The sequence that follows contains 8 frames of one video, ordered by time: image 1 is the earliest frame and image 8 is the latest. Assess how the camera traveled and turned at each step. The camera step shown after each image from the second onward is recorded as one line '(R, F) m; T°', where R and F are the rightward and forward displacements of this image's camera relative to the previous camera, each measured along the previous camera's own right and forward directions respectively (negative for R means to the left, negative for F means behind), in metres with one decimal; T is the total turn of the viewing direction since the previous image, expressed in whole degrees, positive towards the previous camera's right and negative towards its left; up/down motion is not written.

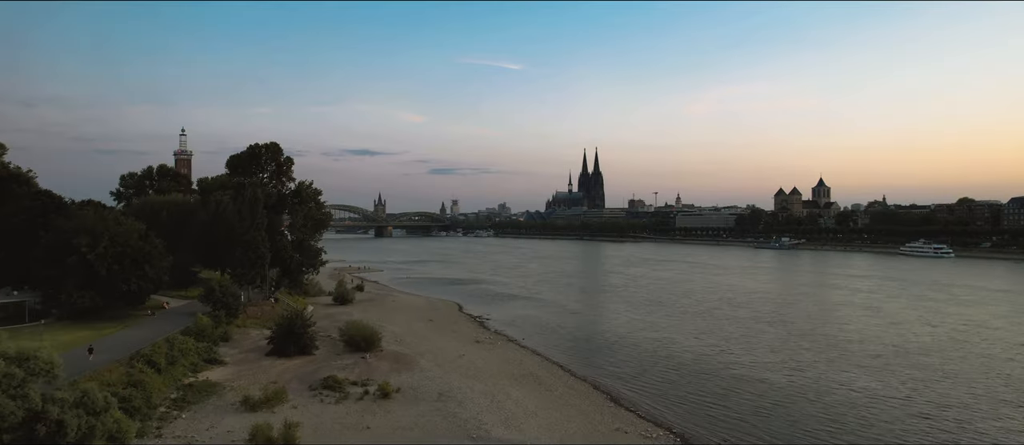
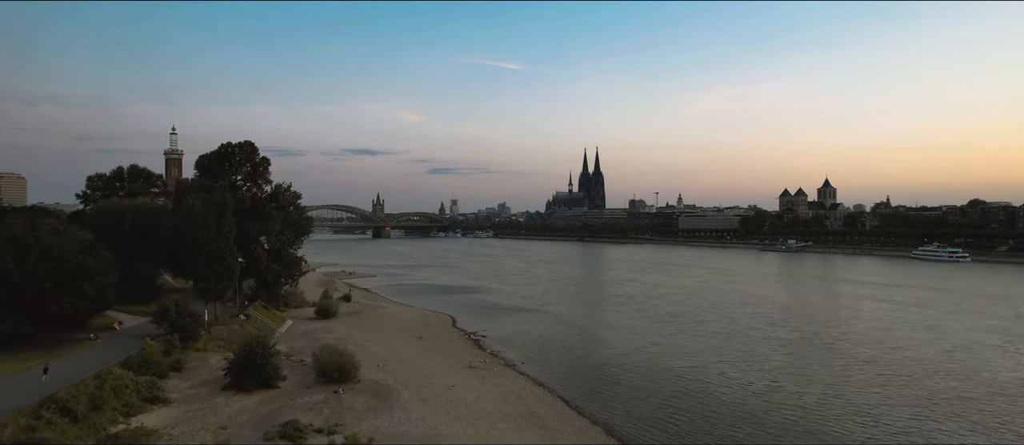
(0.0, +2.2) m; 0°
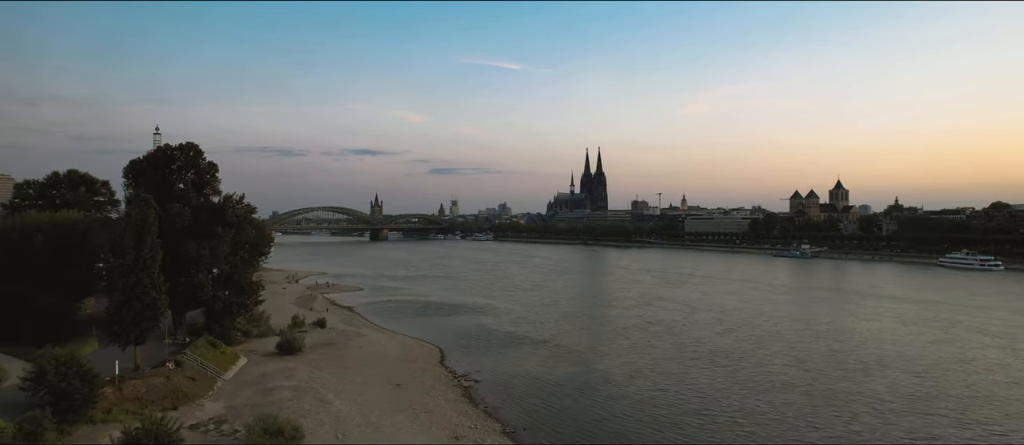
(0.0, +3.8) m; 0°
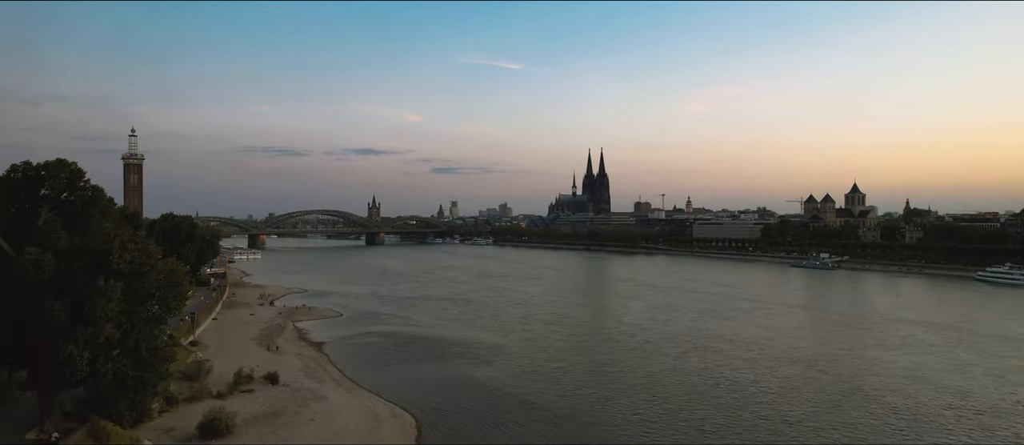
(+0.1, +4.9) m; 0°
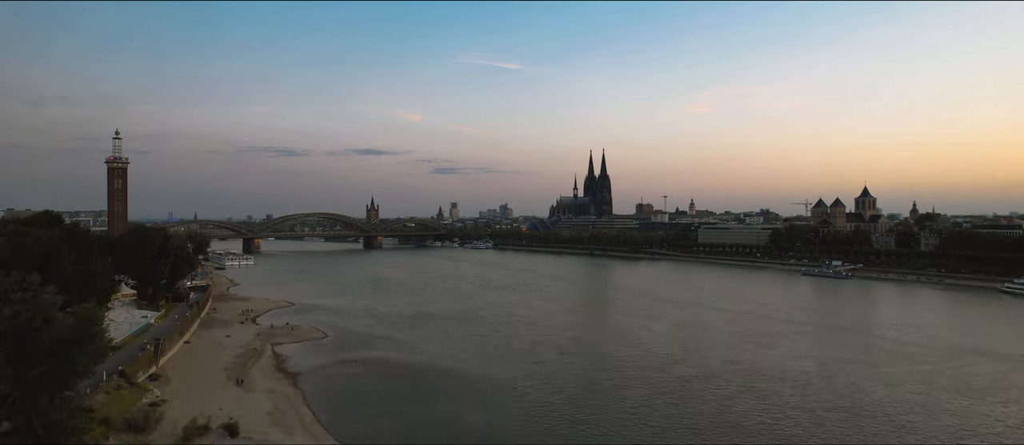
(0.0, +2.9) m; 0°
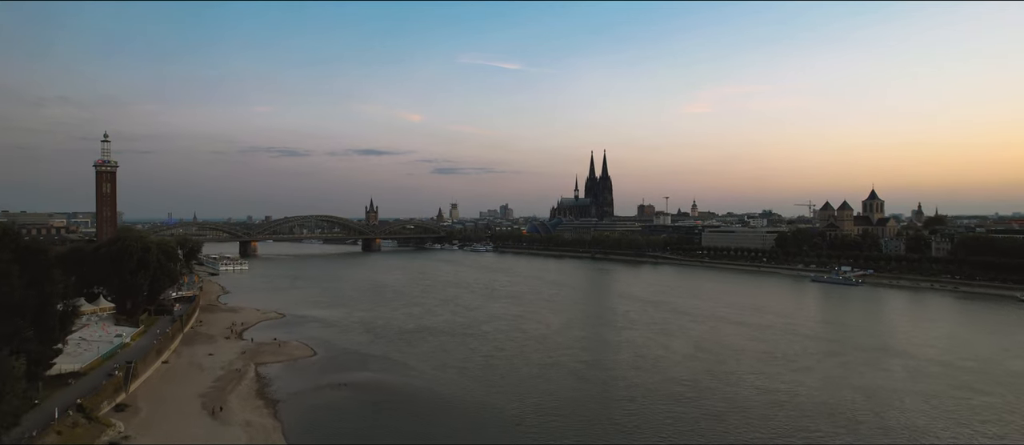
(0.0, +1.9) m; 0°
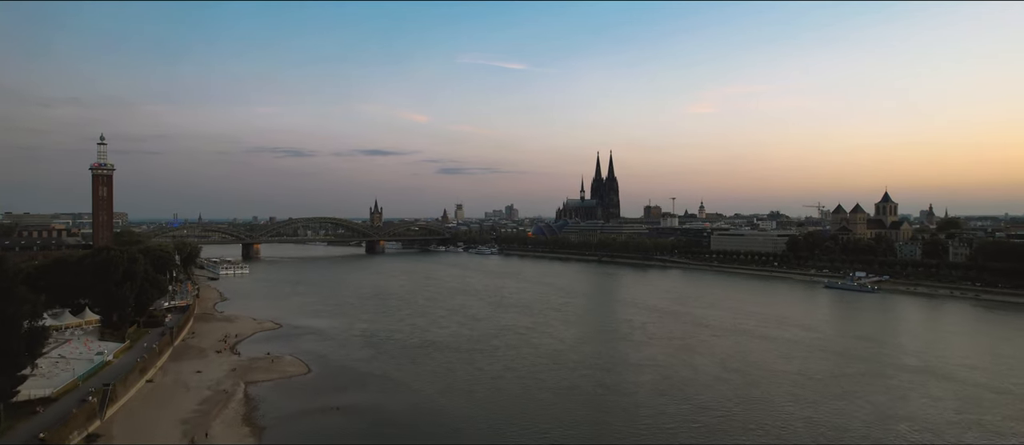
(0.0, +1.7) m; 0°
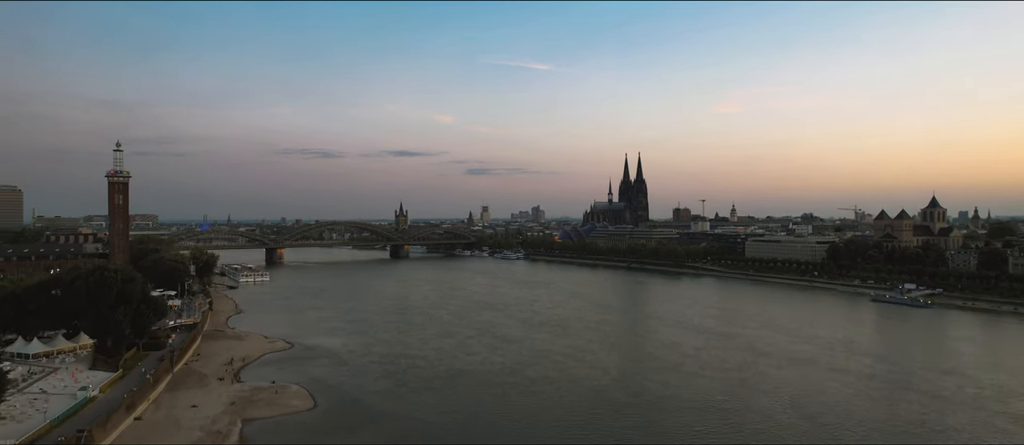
(+0.1, +3.0) m; -2°
